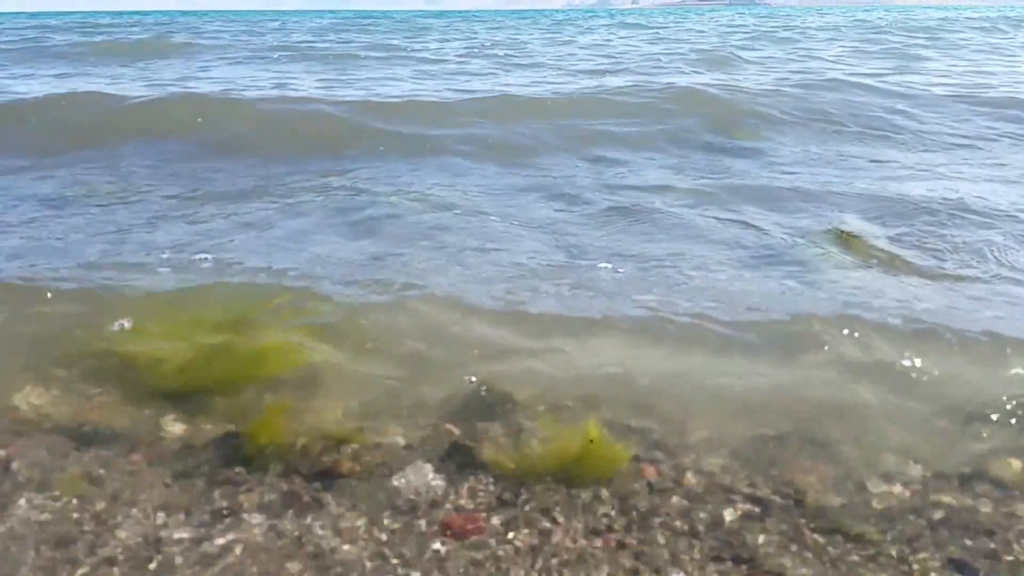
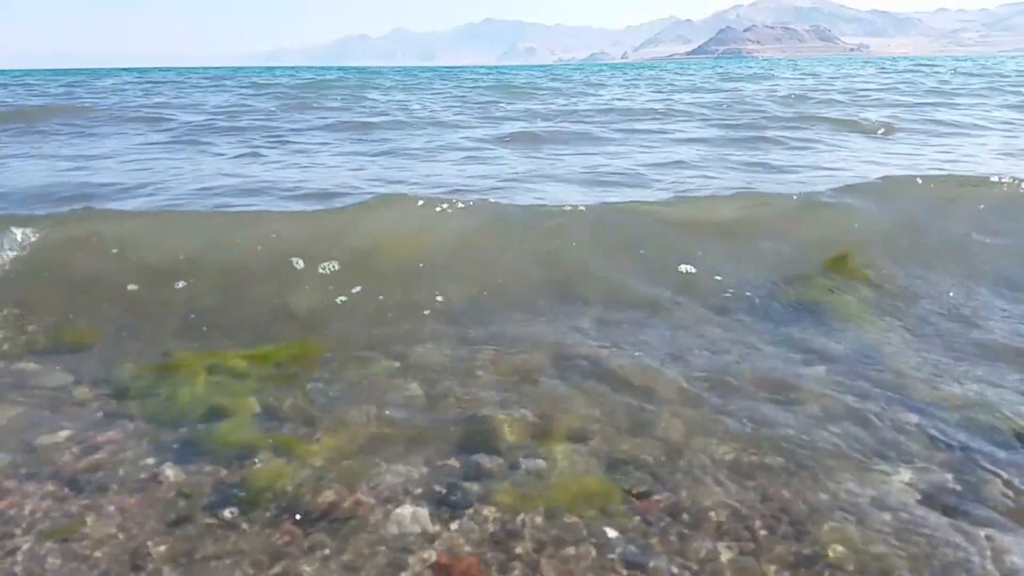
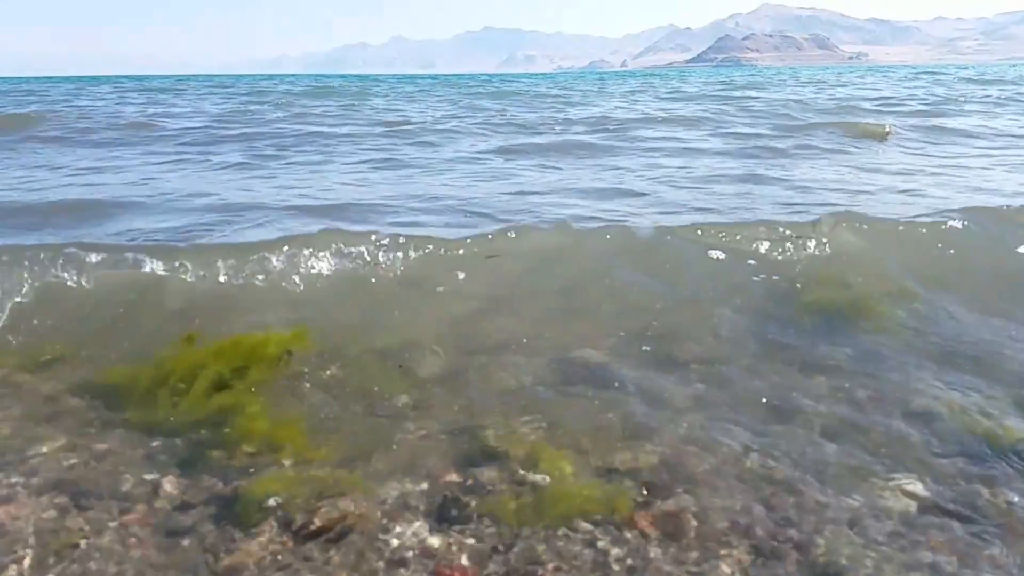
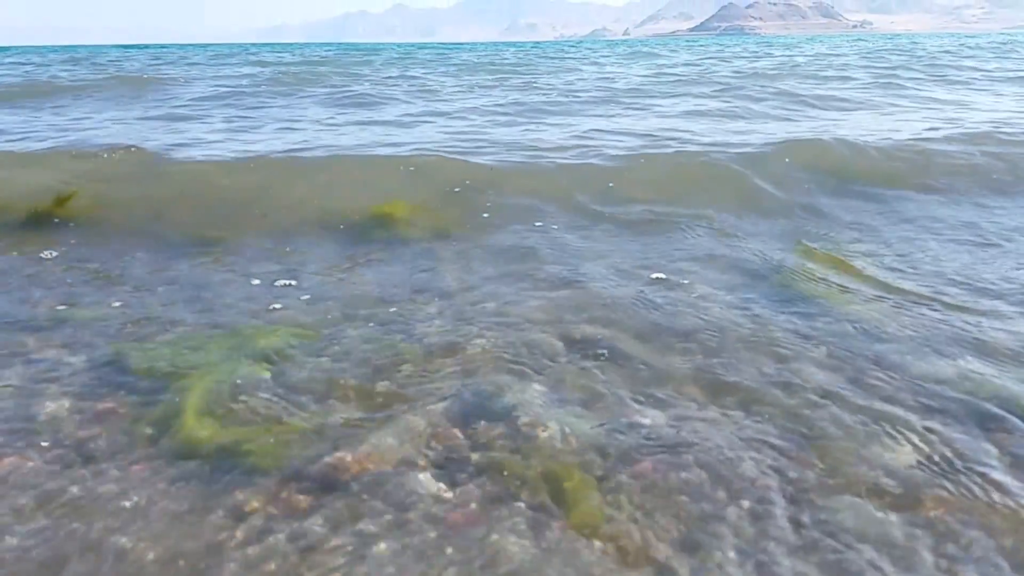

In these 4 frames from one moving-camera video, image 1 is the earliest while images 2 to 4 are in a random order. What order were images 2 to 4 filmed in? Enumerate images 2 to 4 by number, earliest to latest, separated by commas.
4, 2, 3
